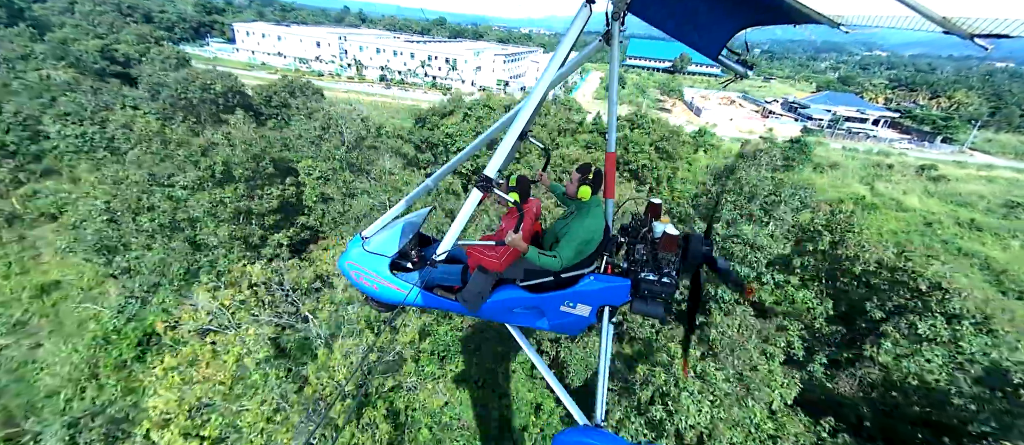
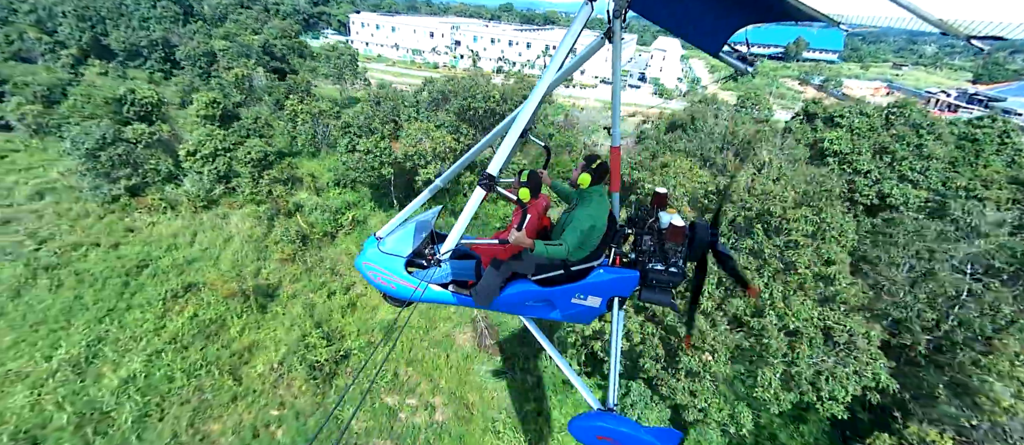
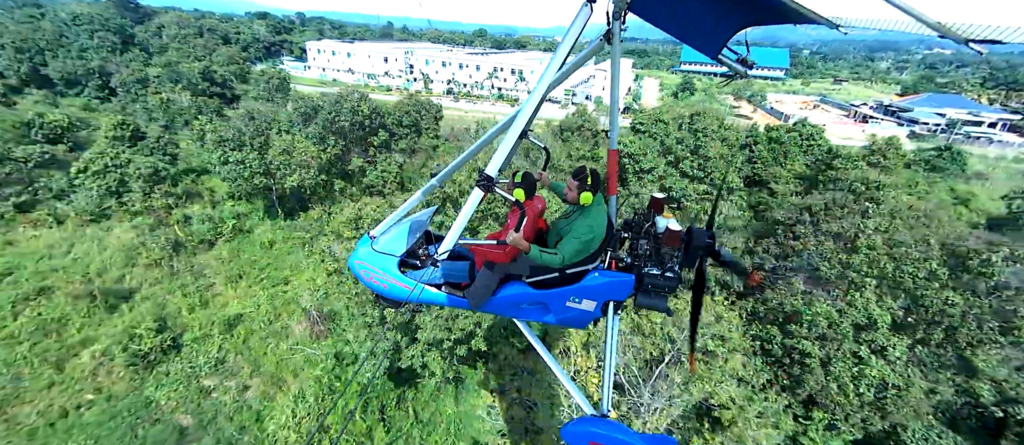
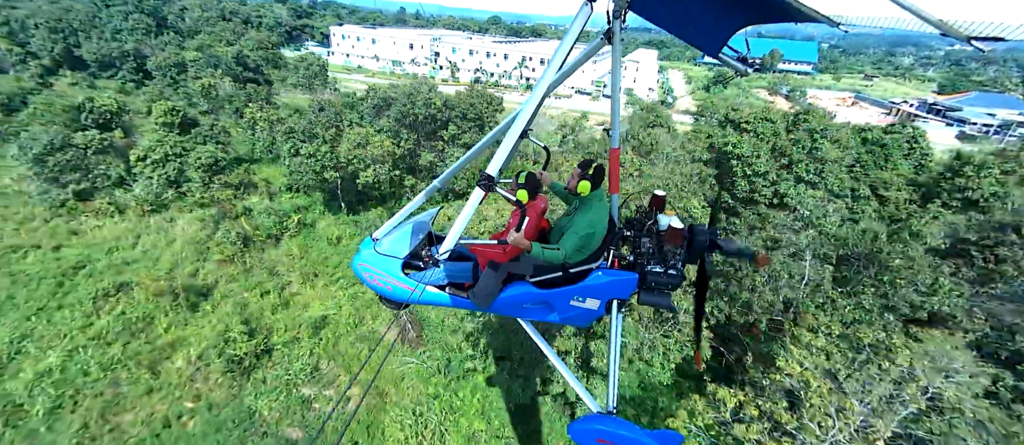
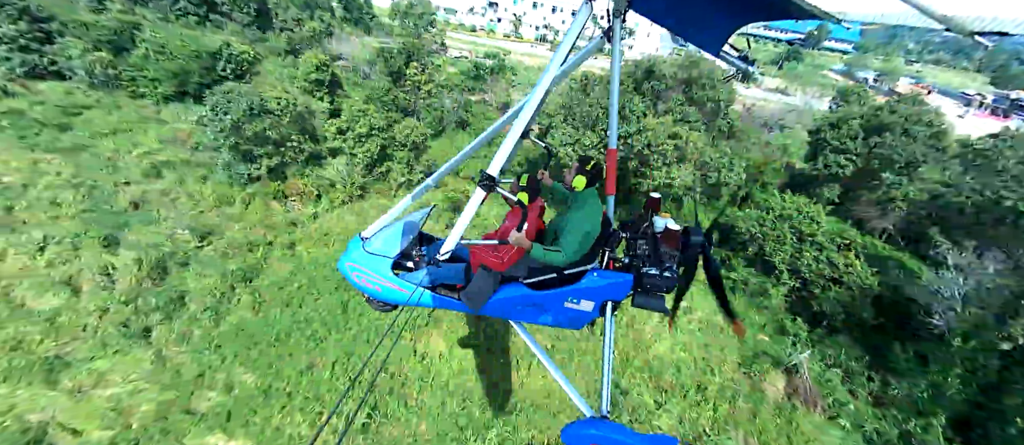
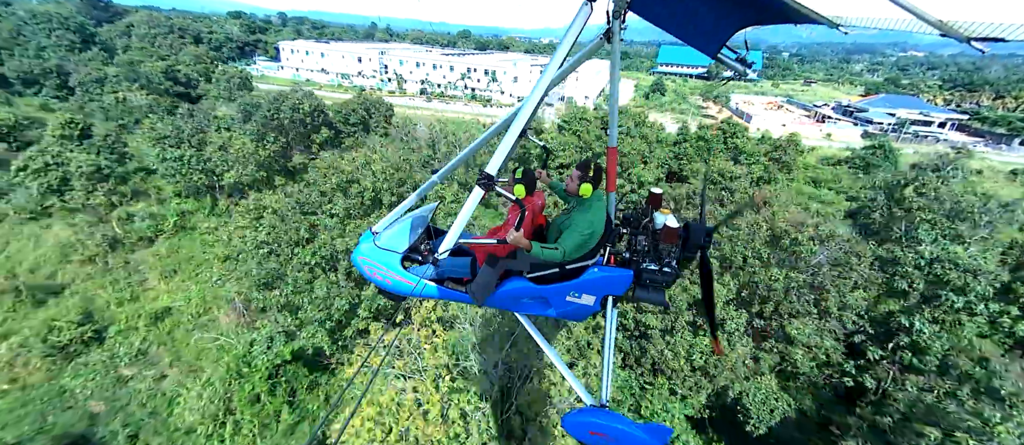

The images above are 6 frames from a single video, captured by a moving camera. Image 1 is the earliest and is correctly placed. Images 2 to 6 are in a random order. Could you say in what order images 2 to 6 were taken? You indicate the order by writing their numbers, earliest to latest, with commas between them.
6, 3, 4, 2, 5
